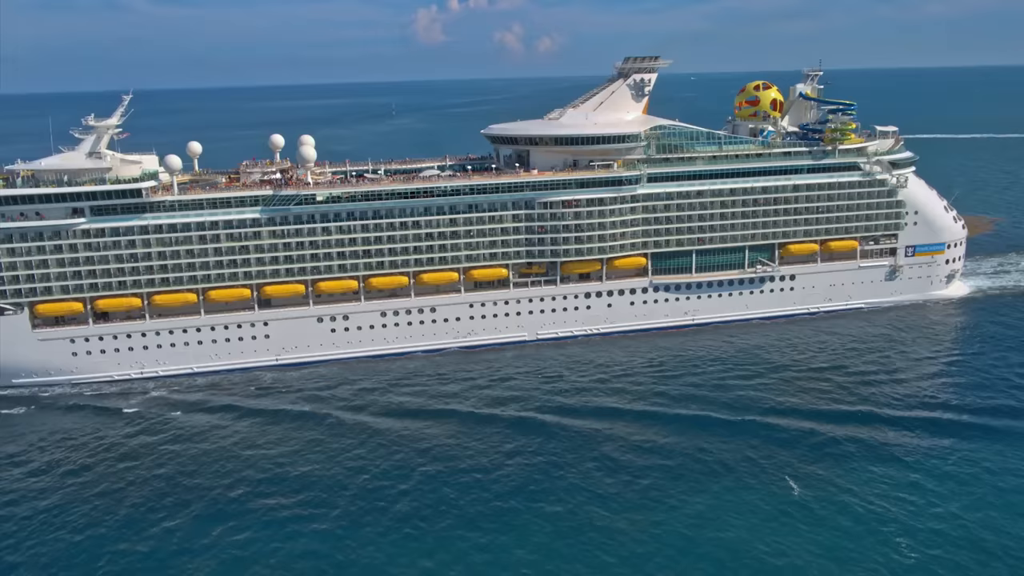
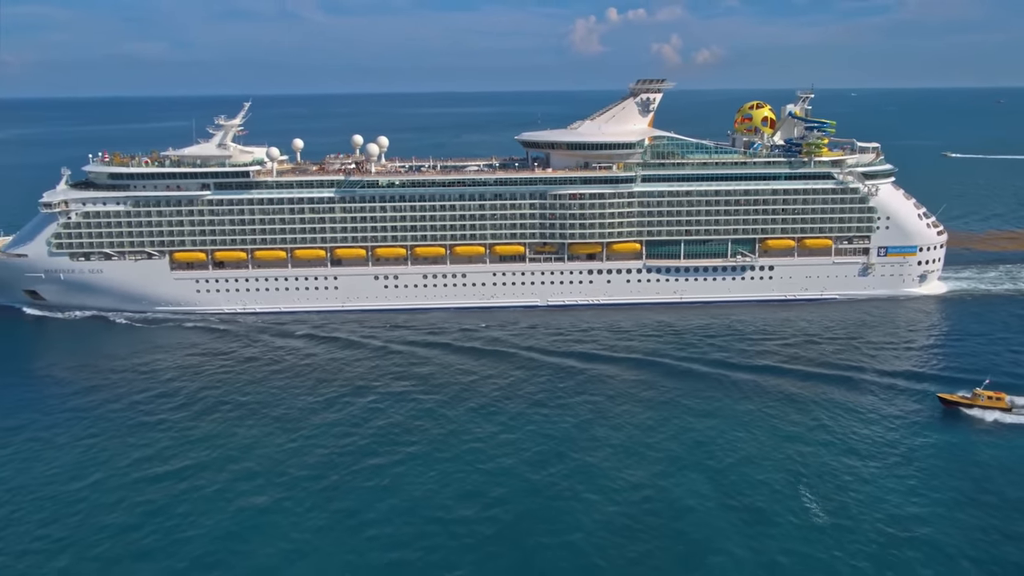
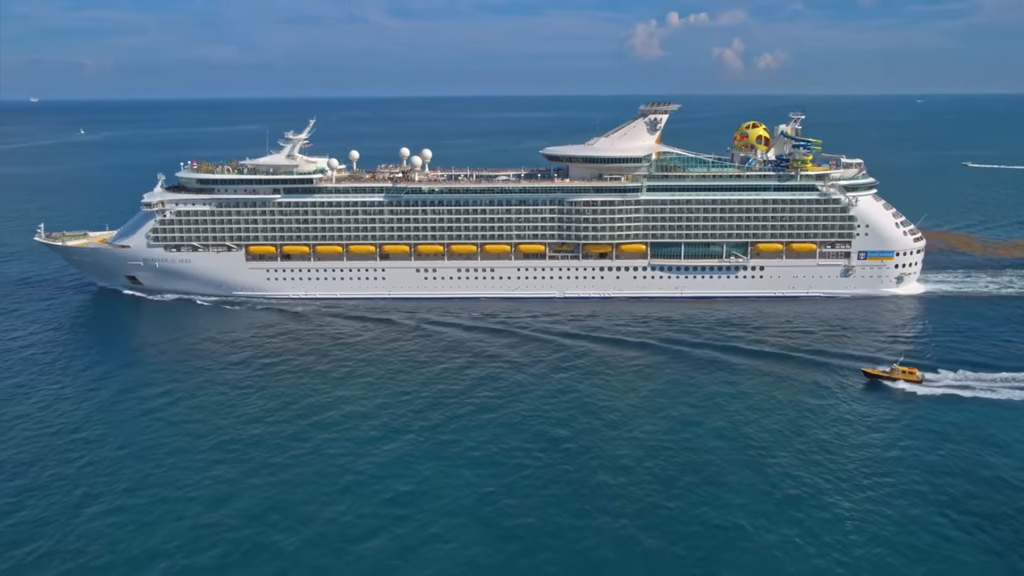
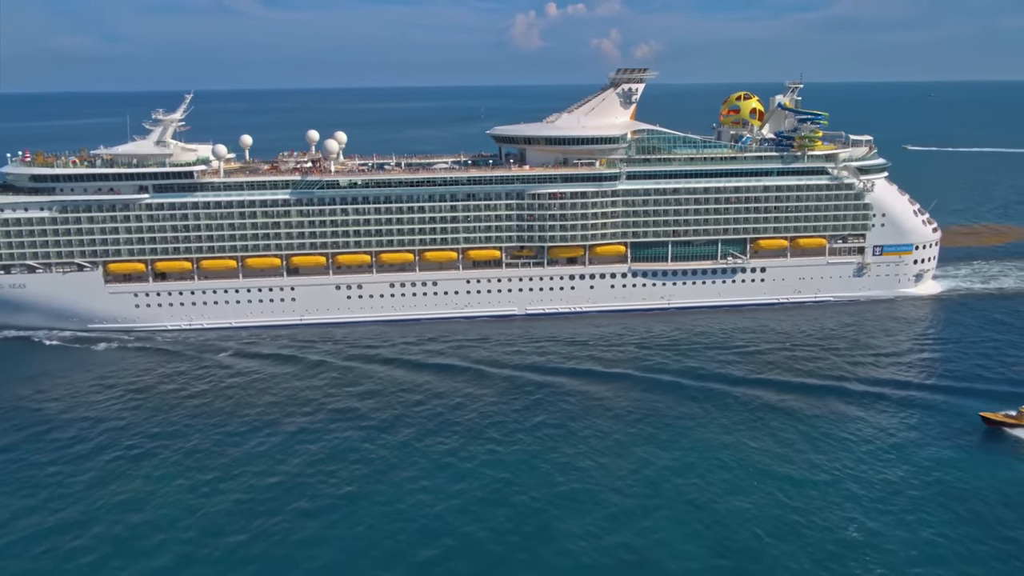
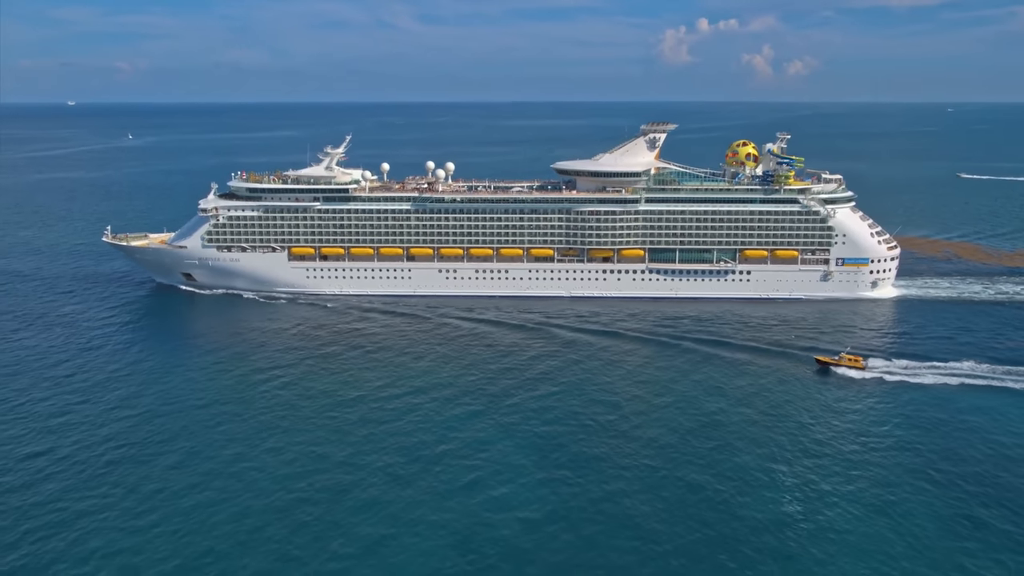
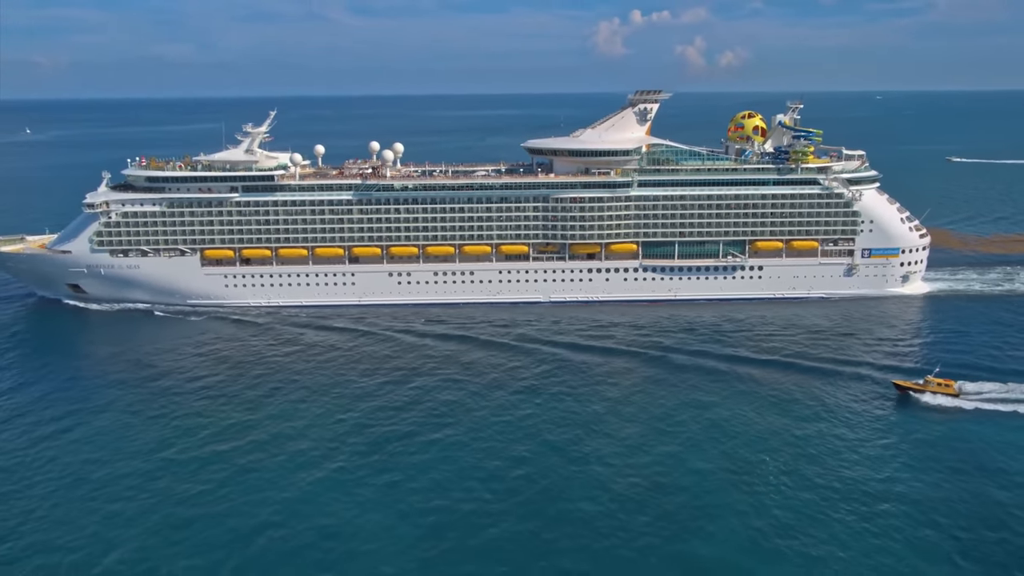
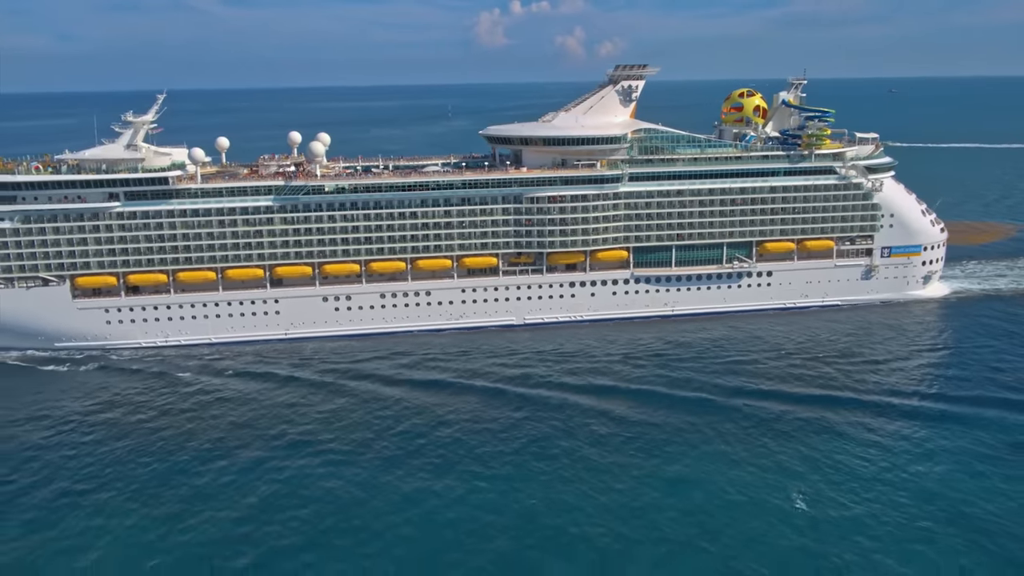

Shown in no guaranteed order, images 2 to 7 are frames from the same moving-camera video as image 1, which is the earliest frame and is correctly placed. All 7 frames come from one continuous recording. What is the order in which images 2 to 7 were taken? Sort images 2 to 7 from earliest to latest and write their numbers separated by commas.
7, 4, 2, 6, 3, 5
